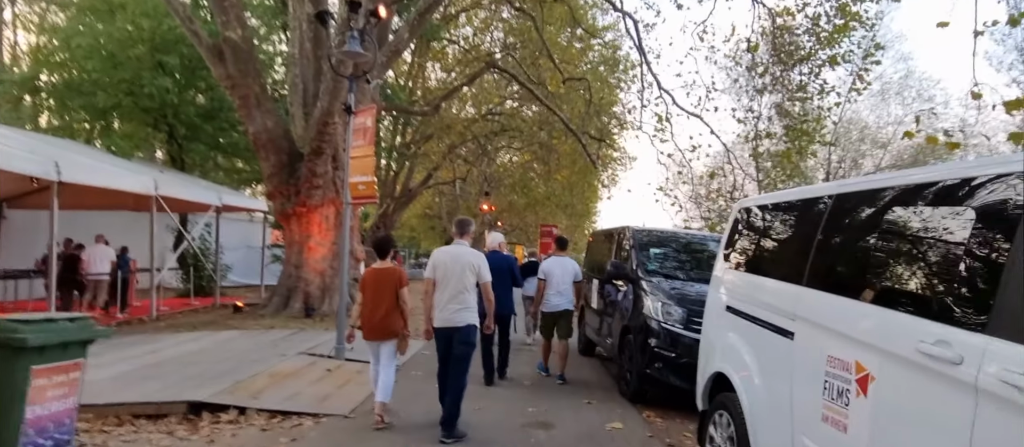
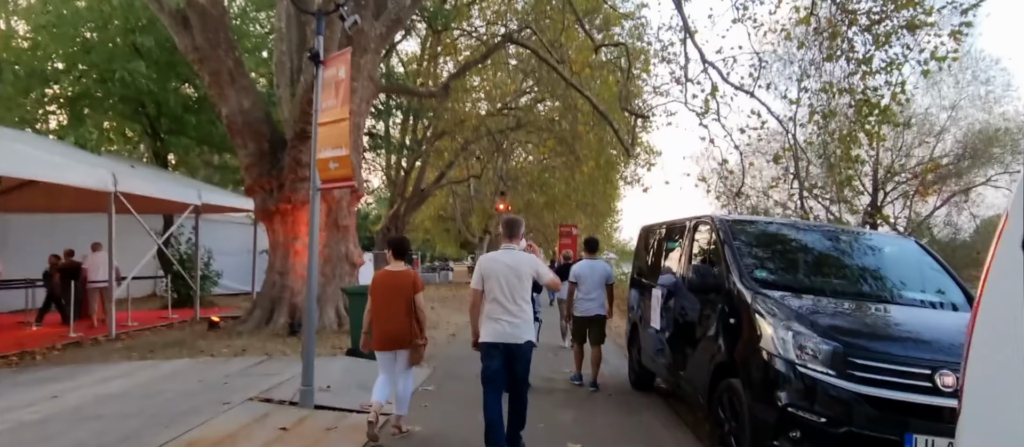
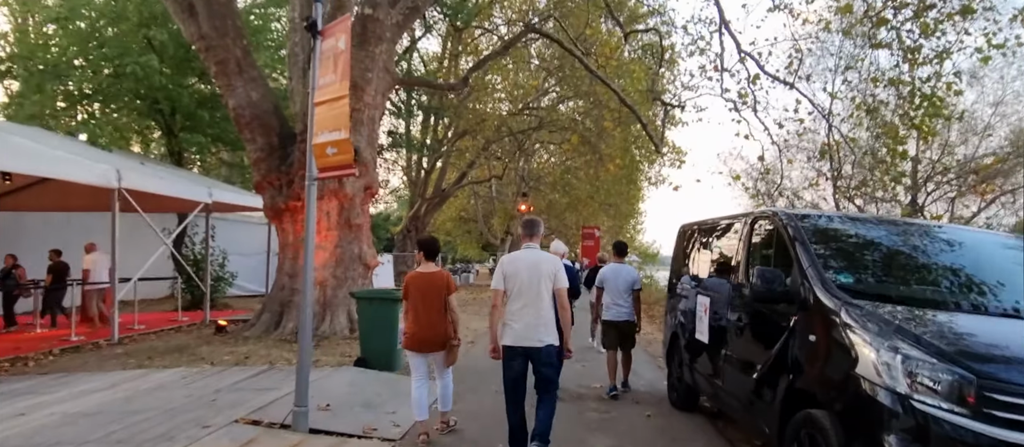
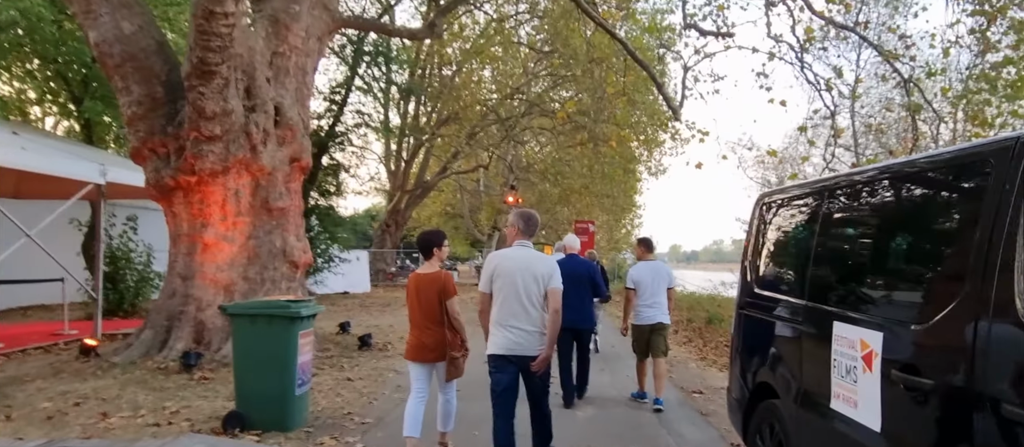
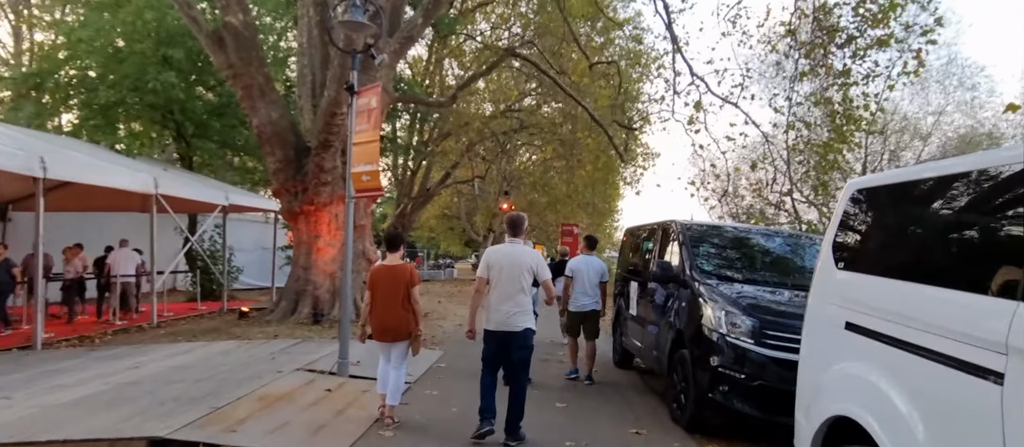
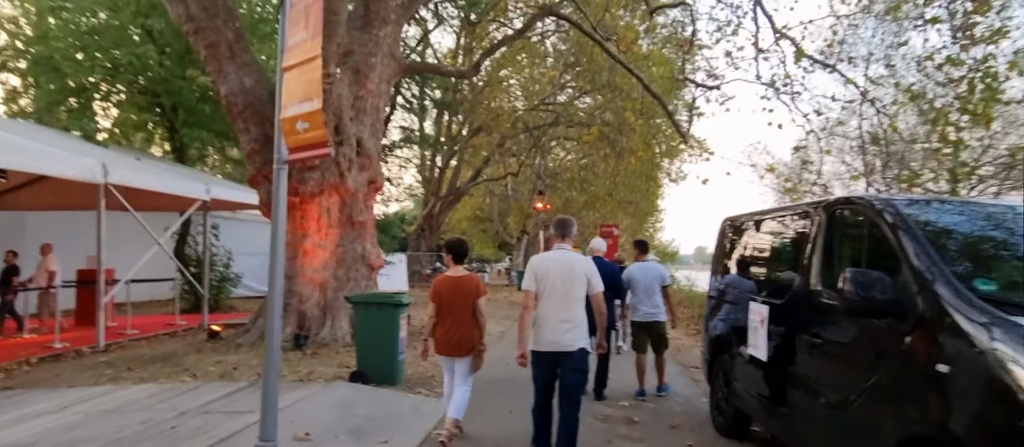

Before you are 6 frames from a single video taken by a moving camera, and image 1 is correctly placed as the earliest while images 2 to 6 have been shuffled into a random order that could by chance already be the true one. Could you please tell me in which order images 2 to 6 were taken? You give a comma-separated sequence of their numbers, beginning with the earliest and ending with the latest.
5, 2, 3, 6, 4
